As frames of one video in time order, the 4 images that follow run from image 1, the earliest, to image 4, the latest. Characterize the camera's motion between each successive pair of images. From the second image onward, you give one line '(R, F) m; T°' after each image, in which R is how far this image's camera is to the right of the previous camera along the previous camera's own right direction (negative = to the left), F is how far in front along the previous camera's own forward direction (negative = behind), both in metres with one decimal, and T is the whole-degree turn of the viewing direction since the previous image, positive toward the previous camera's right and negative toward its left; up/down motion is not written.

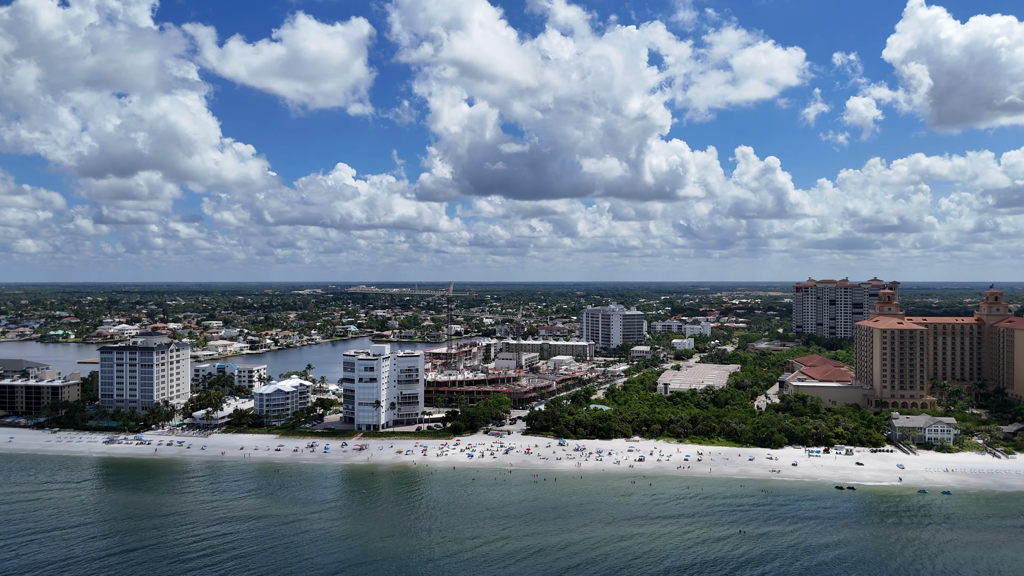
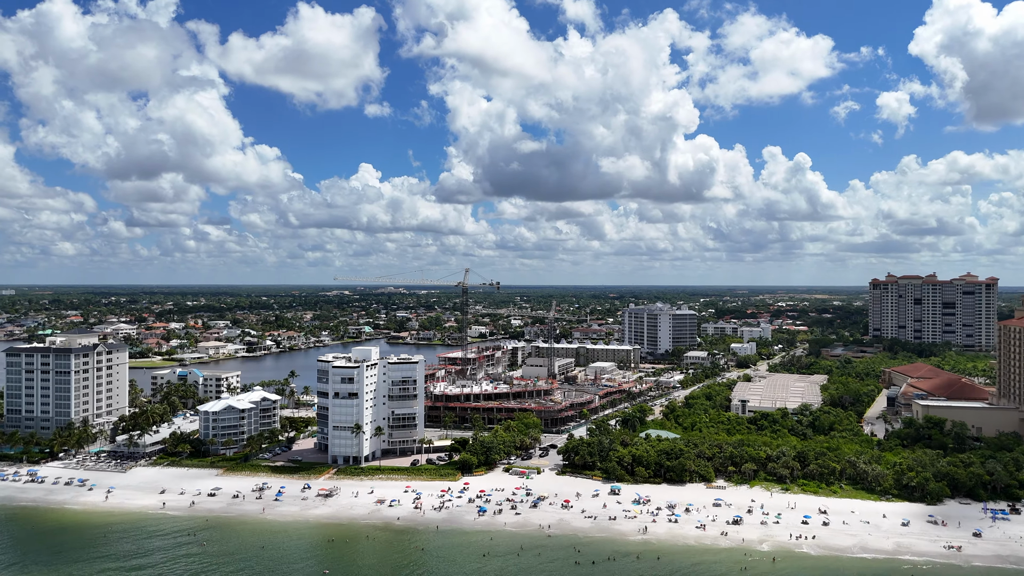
(-0.3, +29.8) m; -2°
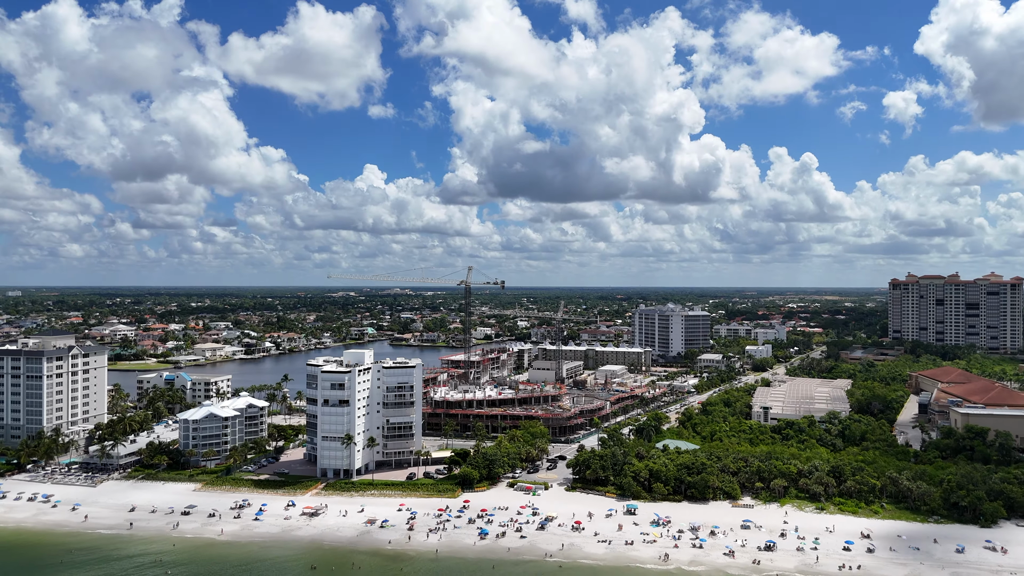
(+0.1, +6.7) m; 0°
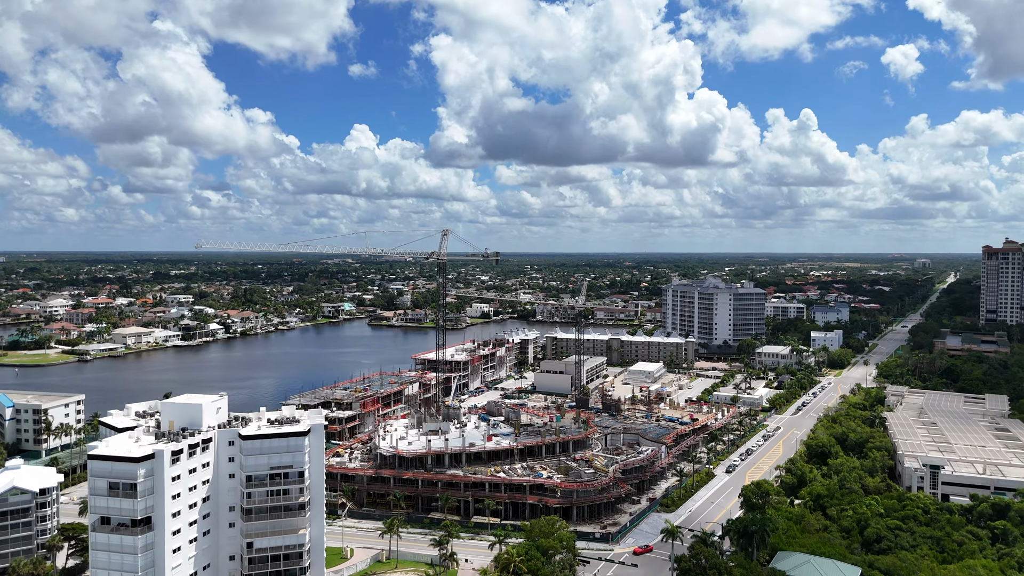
(+0.4, +39.7) m; 0°
